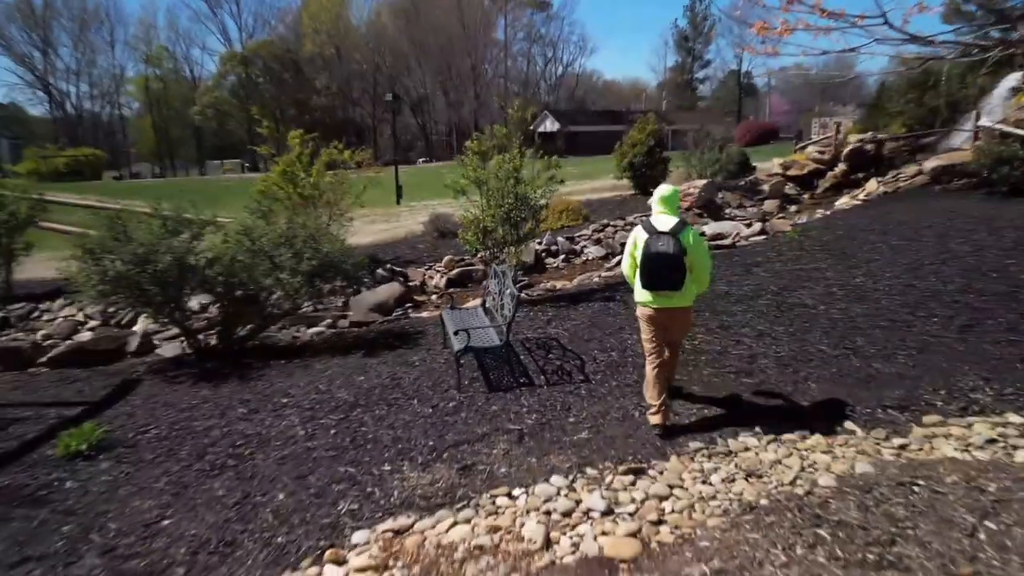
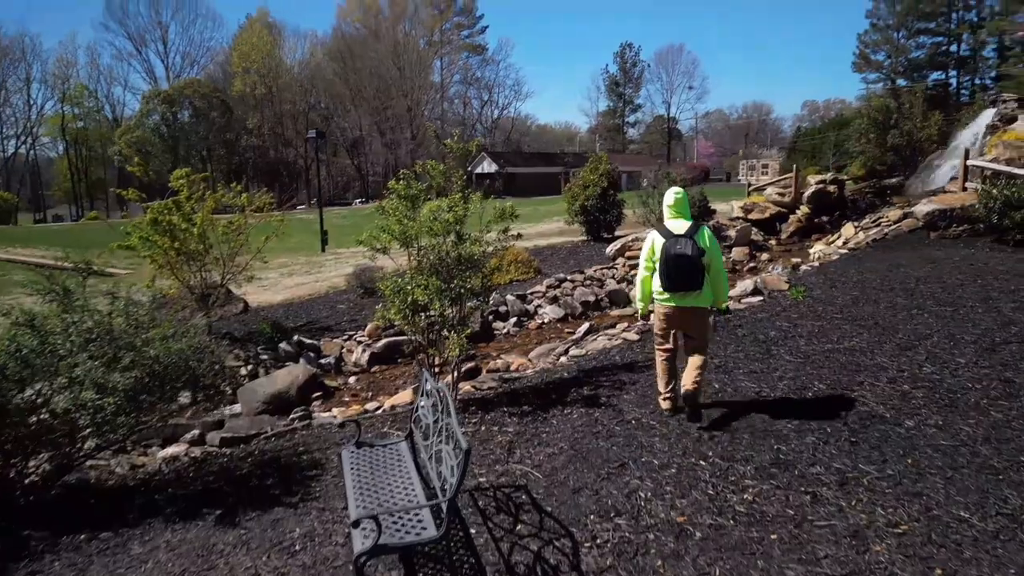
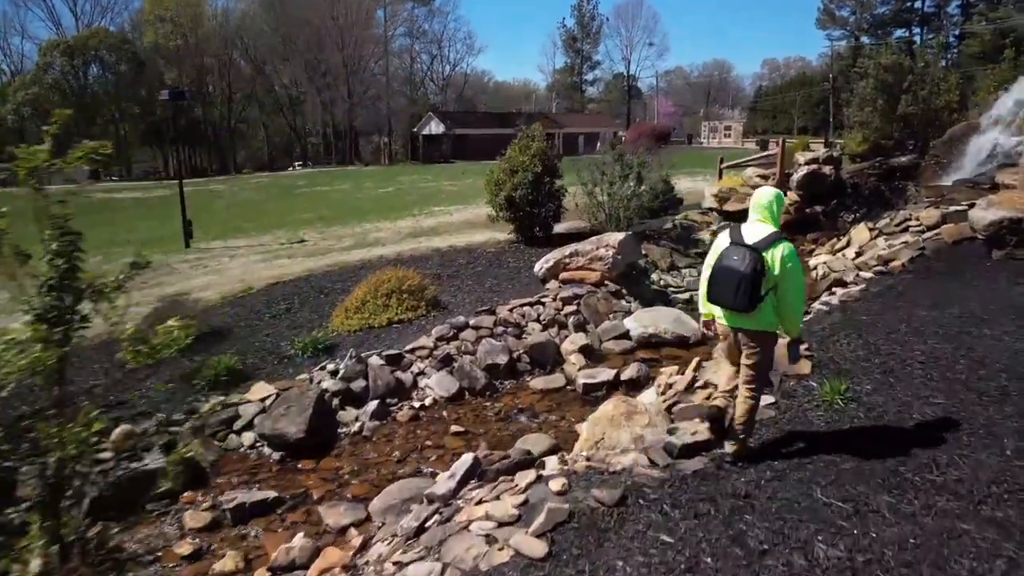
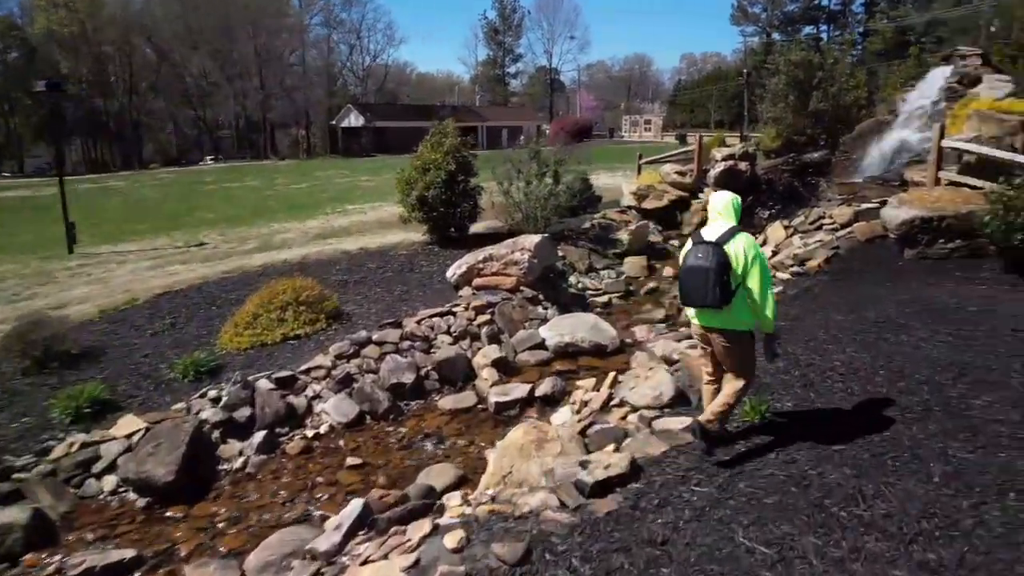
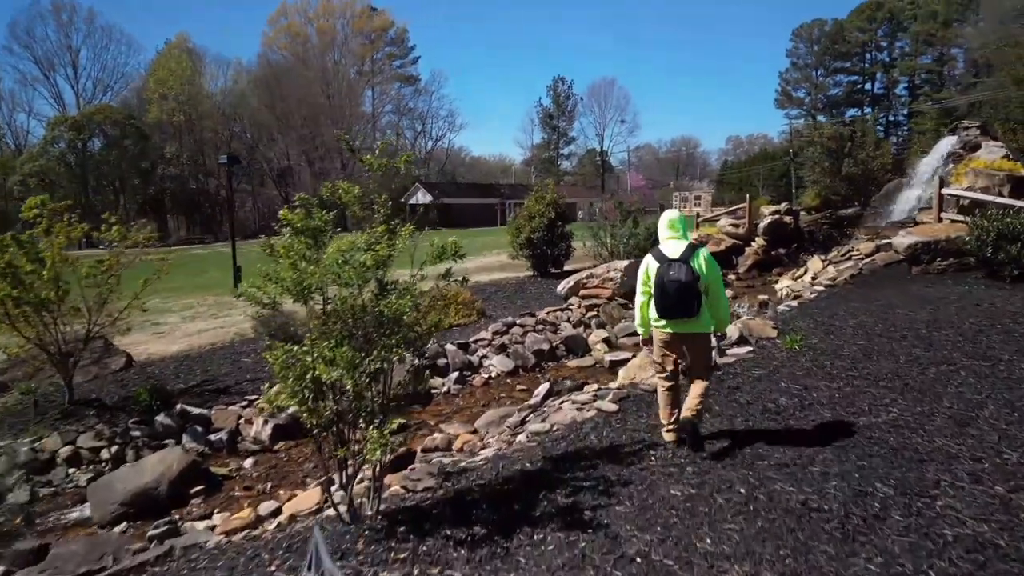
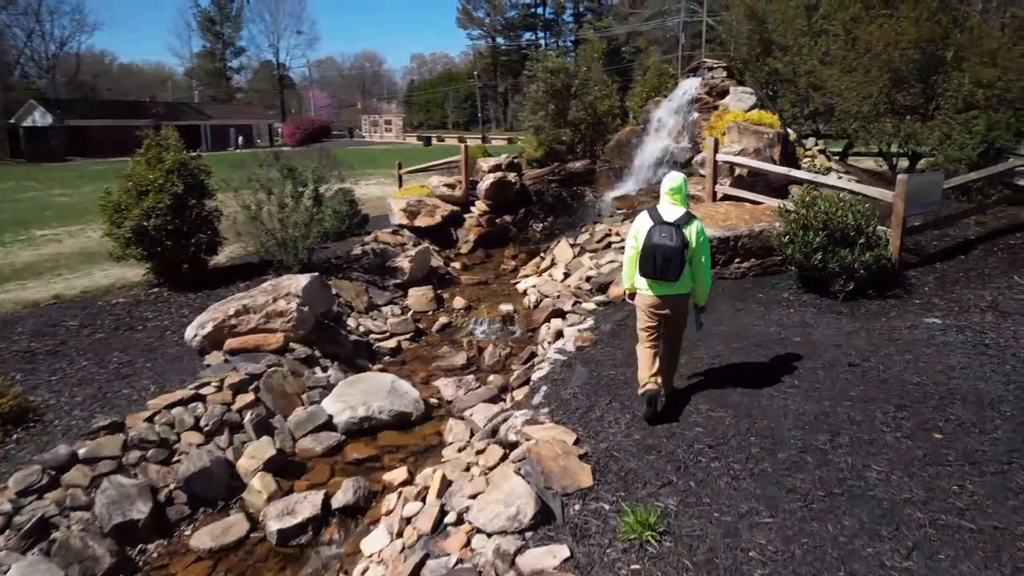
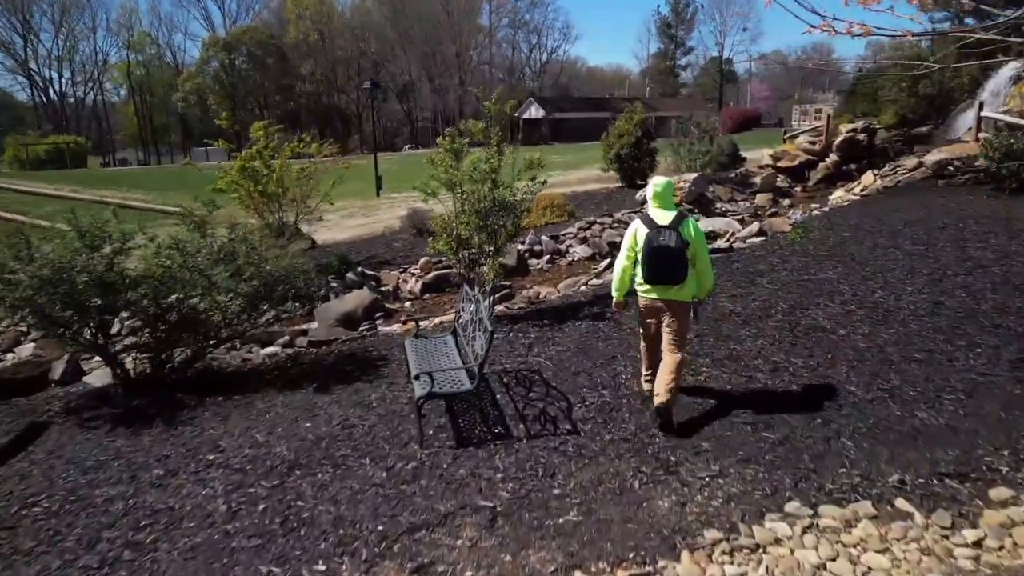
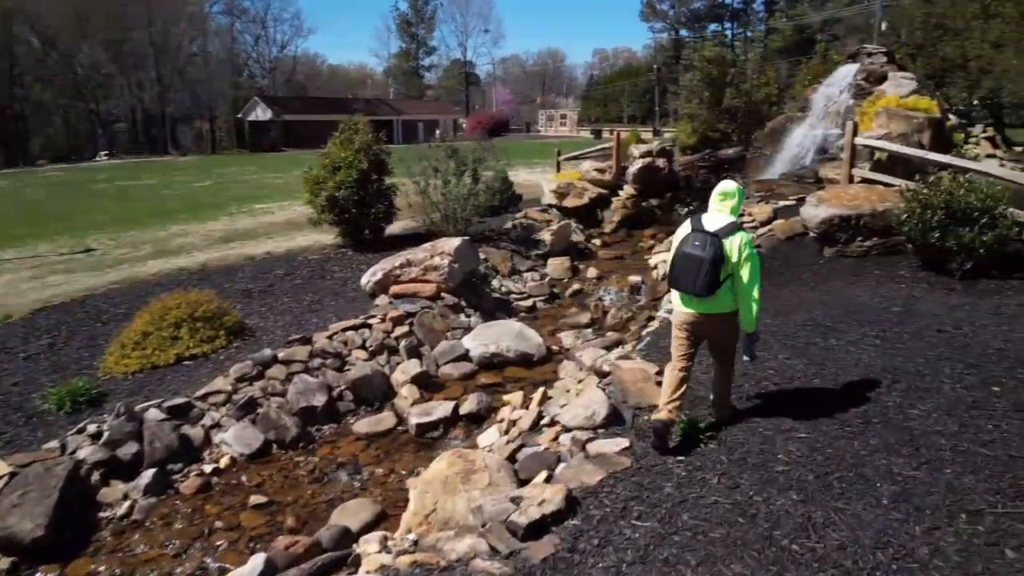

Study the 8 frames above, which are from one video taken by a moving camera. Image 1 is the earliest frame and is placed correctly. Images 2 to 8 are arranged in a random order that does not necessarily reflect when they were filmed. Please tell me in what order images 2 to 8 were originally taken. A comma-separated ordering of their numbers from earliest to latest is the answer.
7, 2, 5, 3, 4, 8, 6
